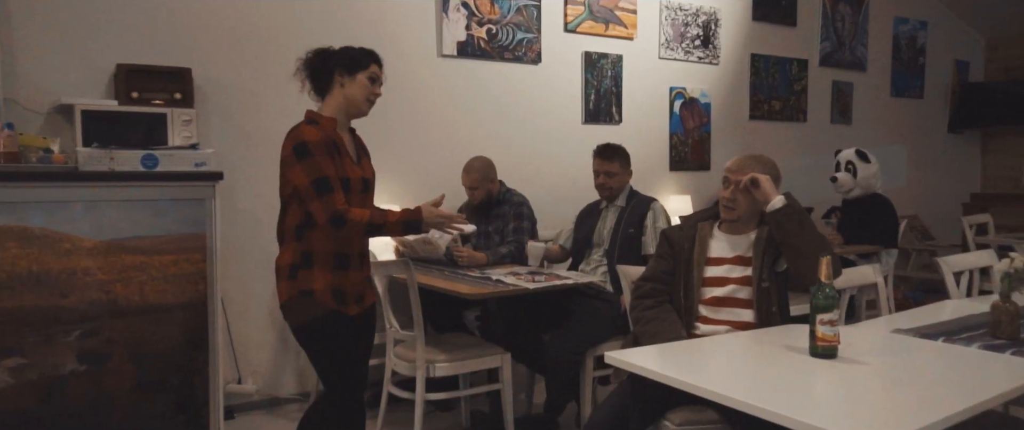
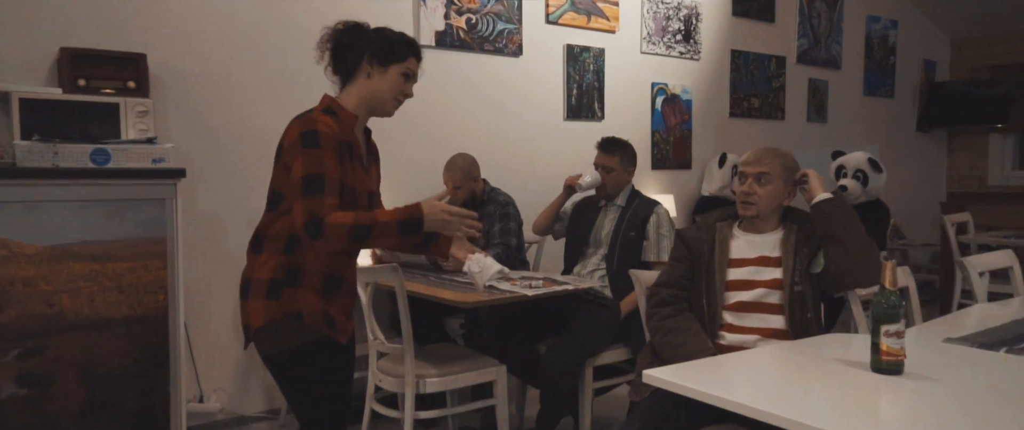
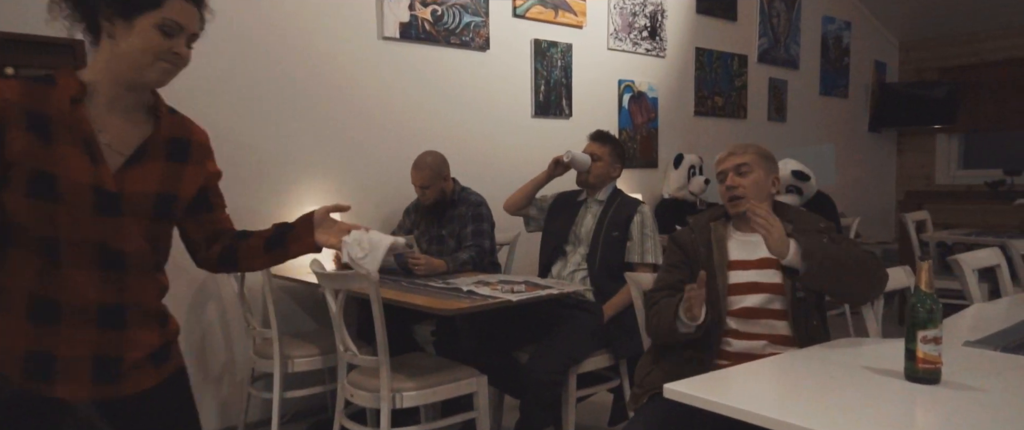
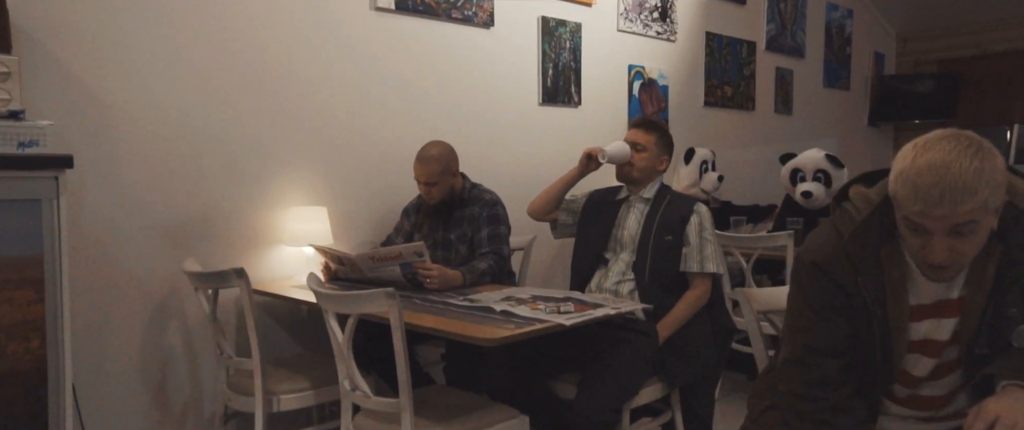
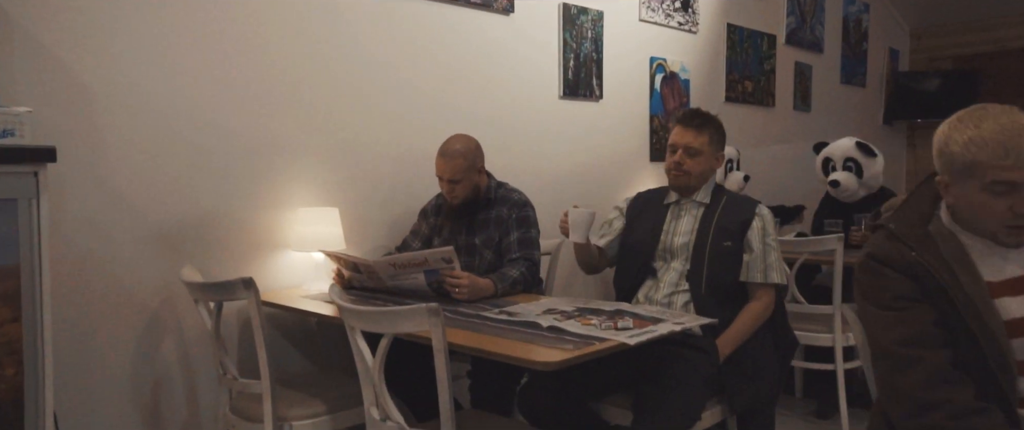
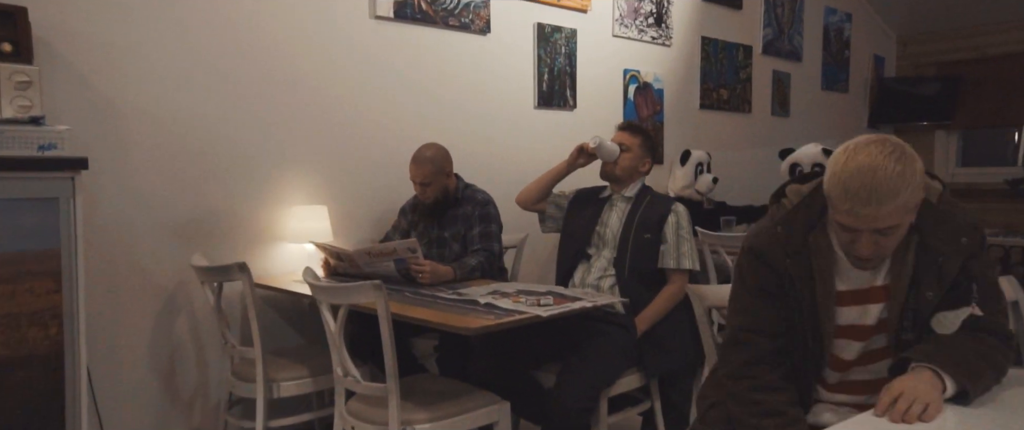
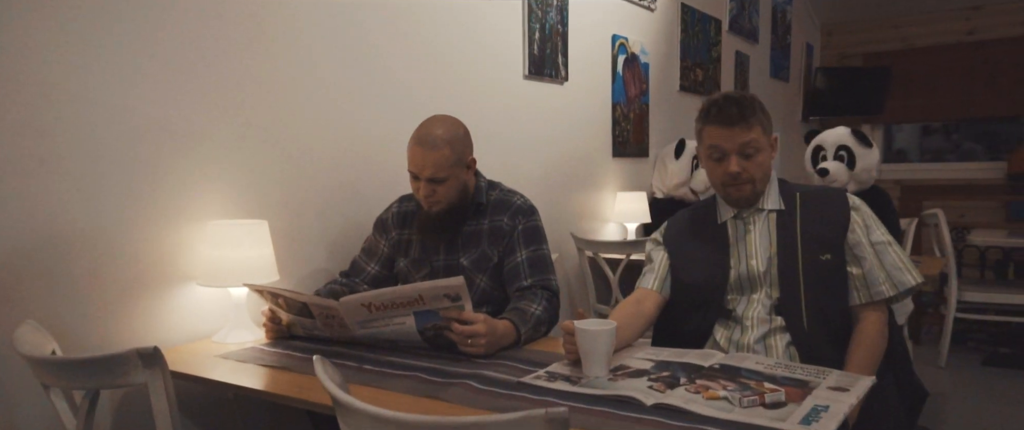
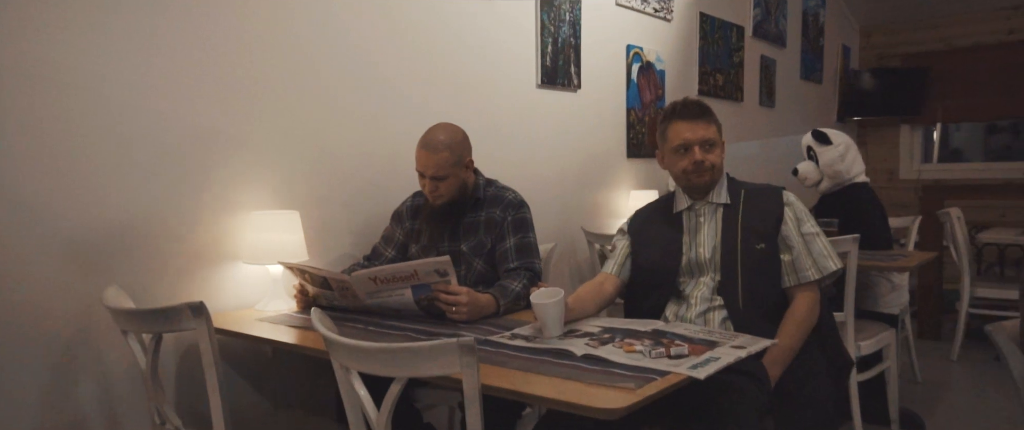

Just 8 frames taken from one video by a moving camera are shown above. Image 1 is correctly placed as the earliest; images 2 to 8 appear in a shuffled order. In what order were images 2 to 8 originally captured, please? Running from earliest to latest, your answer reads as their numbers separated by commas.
2, 3, 6, 4, 5, 8, 7
